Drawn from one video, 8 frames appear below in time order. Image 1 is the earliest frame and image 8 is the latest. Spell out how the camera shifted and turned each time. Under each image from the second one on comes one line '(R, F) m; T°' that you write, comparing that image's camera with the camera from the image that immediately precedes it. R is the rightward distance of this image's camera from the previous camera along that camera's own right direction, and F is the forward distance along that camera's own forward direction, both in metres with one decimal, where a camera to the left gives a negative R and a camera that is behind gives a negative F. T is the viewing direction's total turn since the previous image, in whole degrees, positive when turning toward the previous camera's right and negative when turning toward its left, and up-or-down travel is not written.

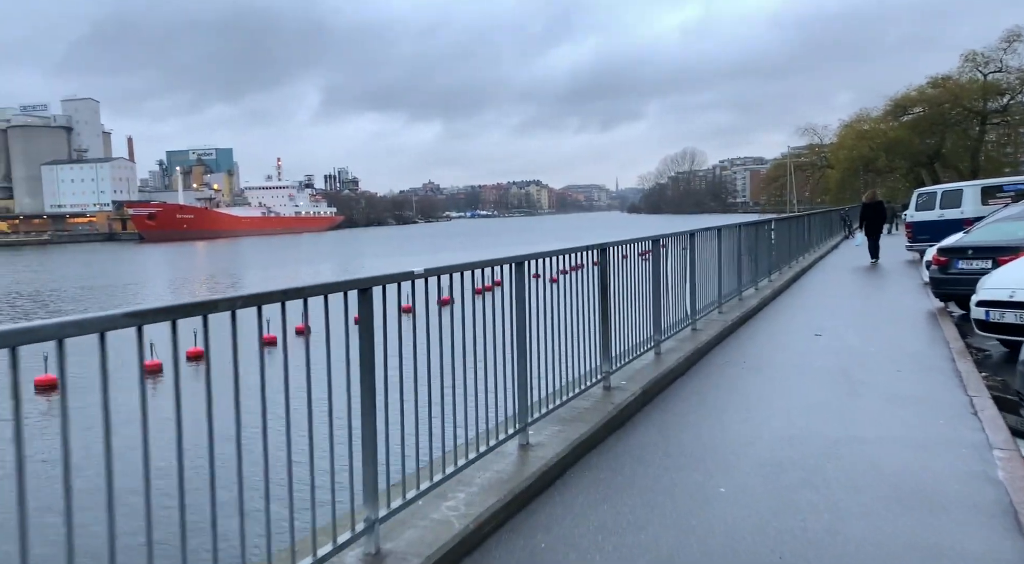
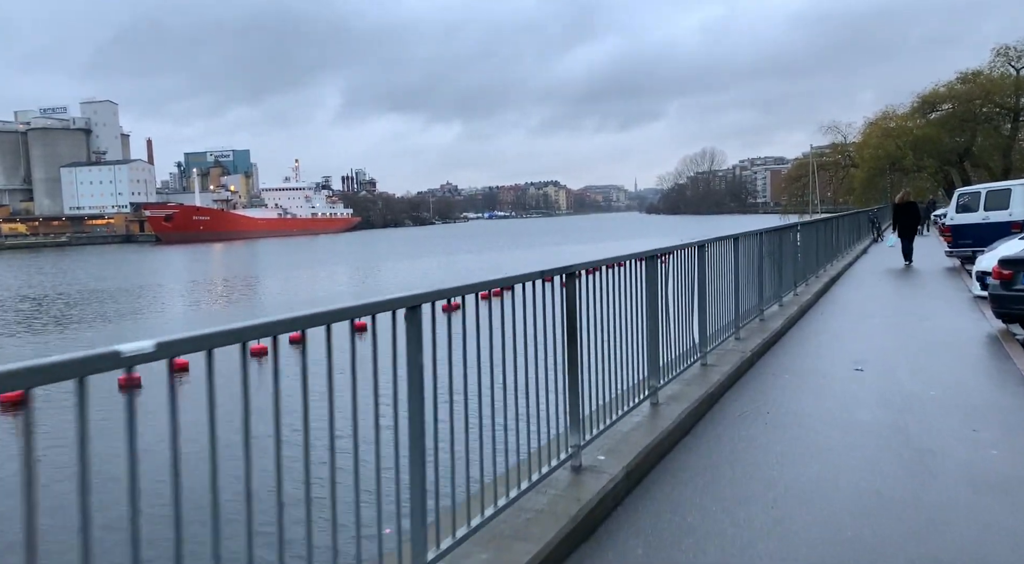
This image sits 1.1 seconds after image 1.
(+0.4, +1.4) m; -1°
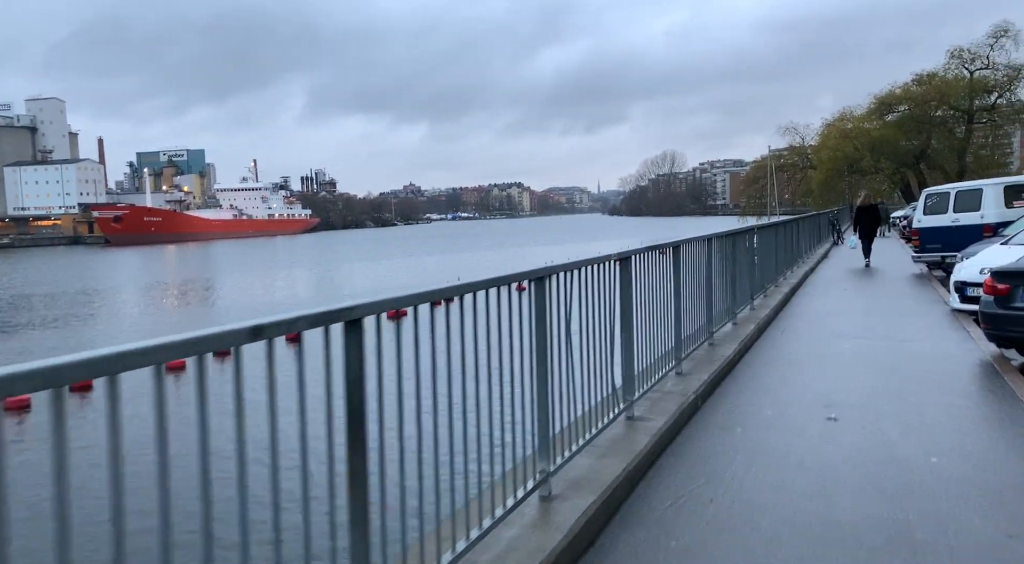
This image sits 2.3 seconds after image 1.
(+0.6, +1.5) m; +3°
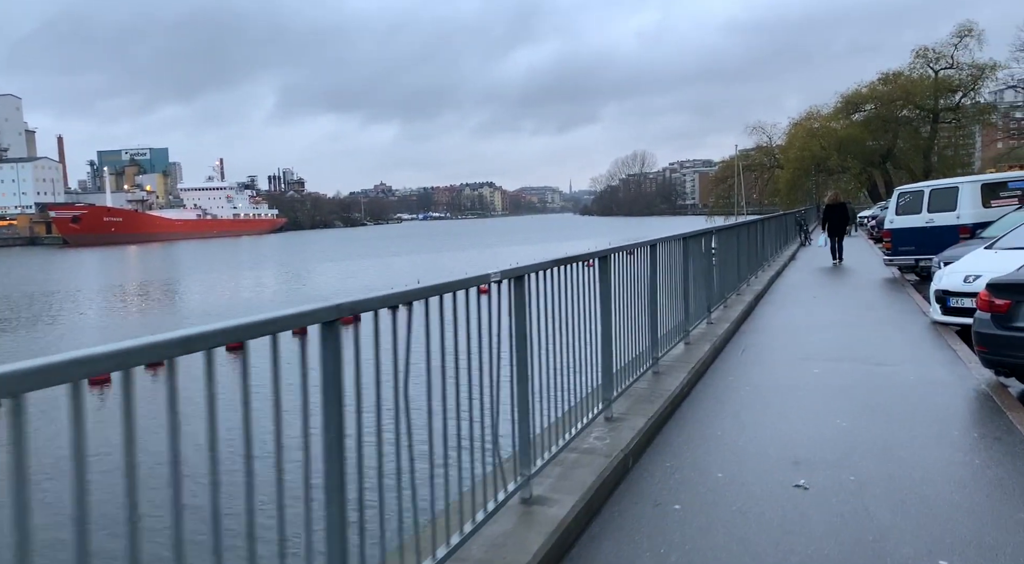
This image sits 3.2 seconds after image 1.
(+0.5, +1.2) m; +2°
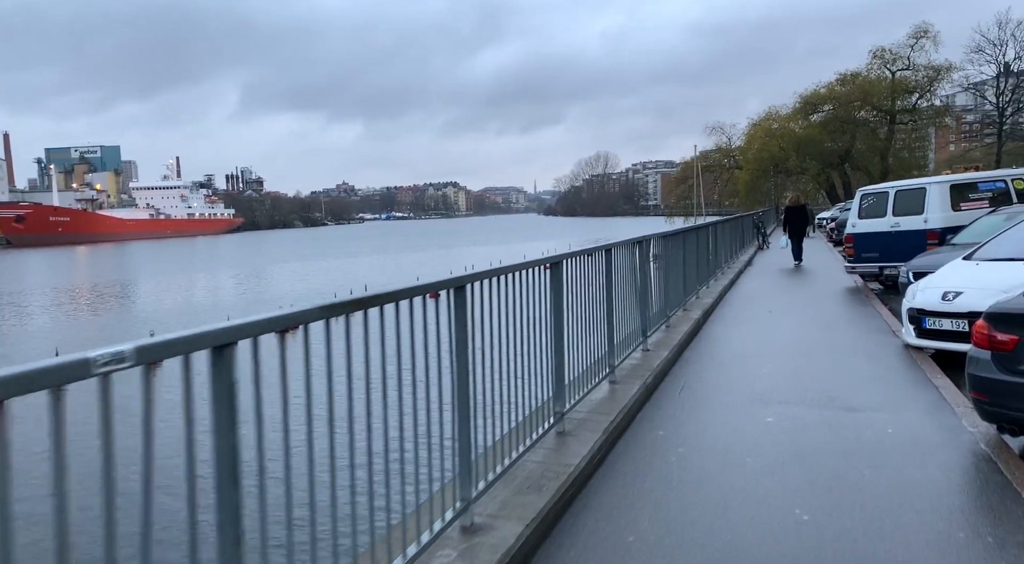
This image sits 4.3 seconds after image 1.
(+0.6, +1.4) m; +3°
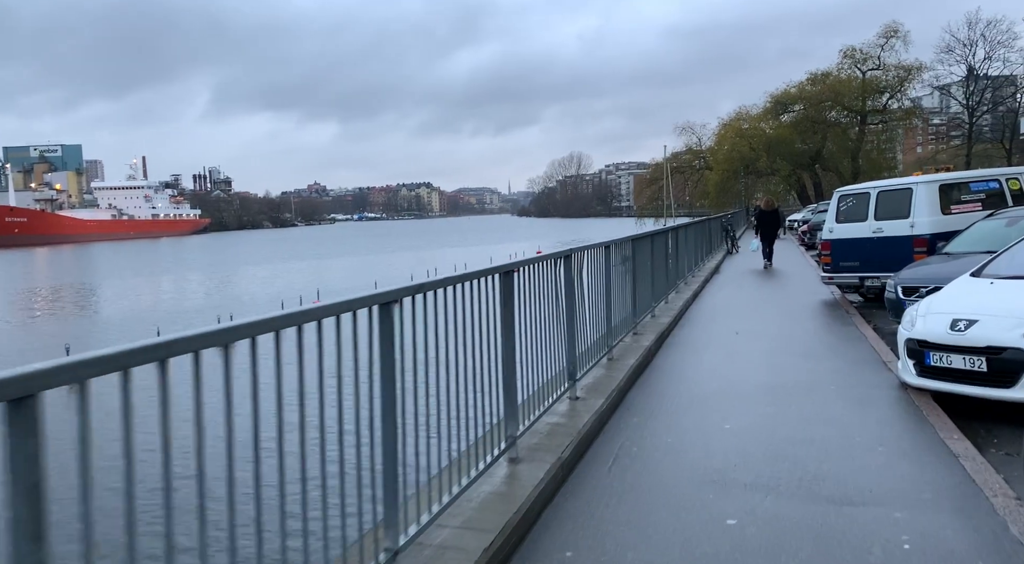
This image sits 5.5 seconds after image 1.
(+0.6, +1.5) m; +2°
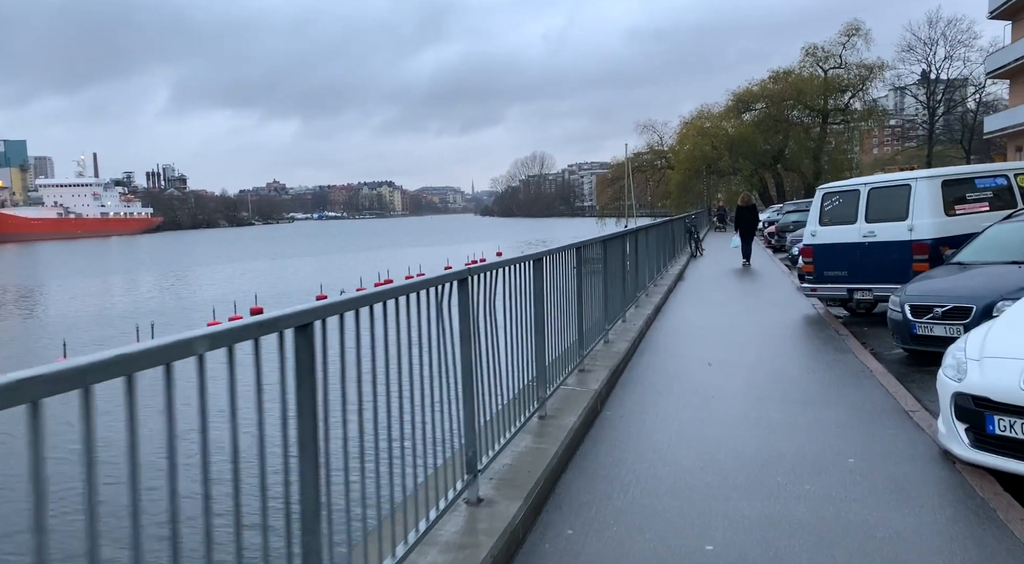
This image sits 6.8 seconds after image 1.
(+0.4, +1.8) m; +3°
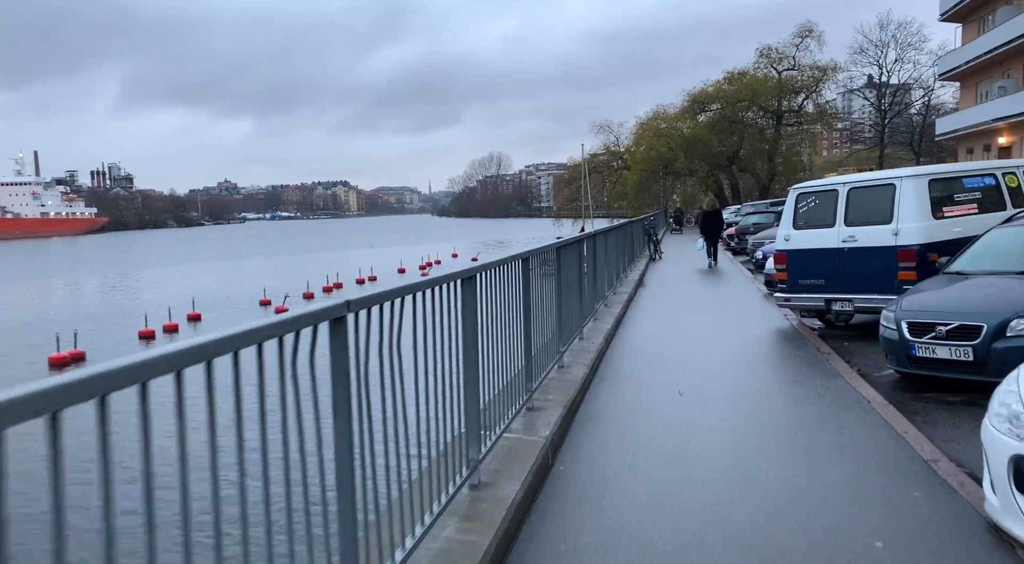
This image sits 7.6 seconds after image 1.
(+0.2, +1.1) m; +3°
